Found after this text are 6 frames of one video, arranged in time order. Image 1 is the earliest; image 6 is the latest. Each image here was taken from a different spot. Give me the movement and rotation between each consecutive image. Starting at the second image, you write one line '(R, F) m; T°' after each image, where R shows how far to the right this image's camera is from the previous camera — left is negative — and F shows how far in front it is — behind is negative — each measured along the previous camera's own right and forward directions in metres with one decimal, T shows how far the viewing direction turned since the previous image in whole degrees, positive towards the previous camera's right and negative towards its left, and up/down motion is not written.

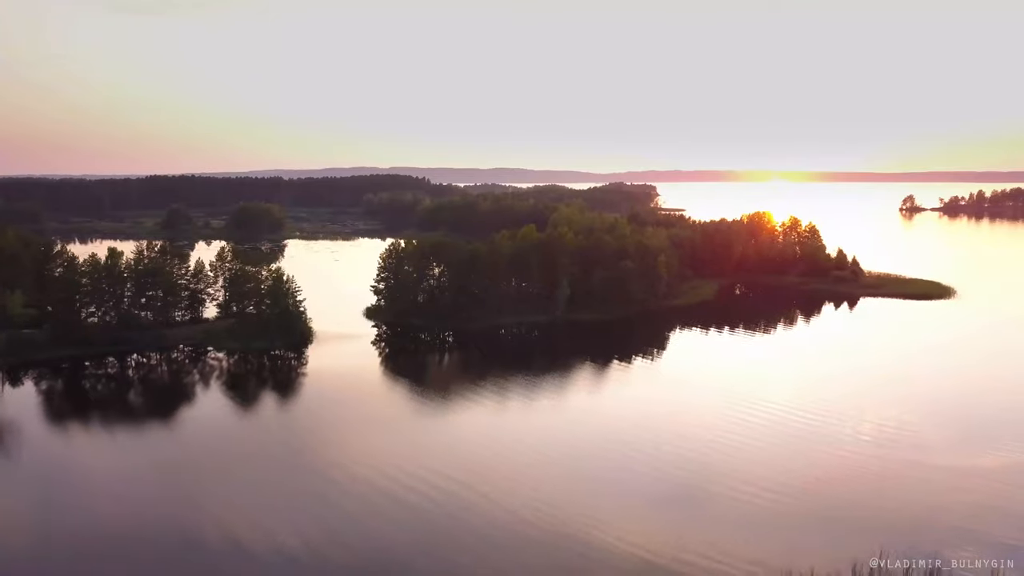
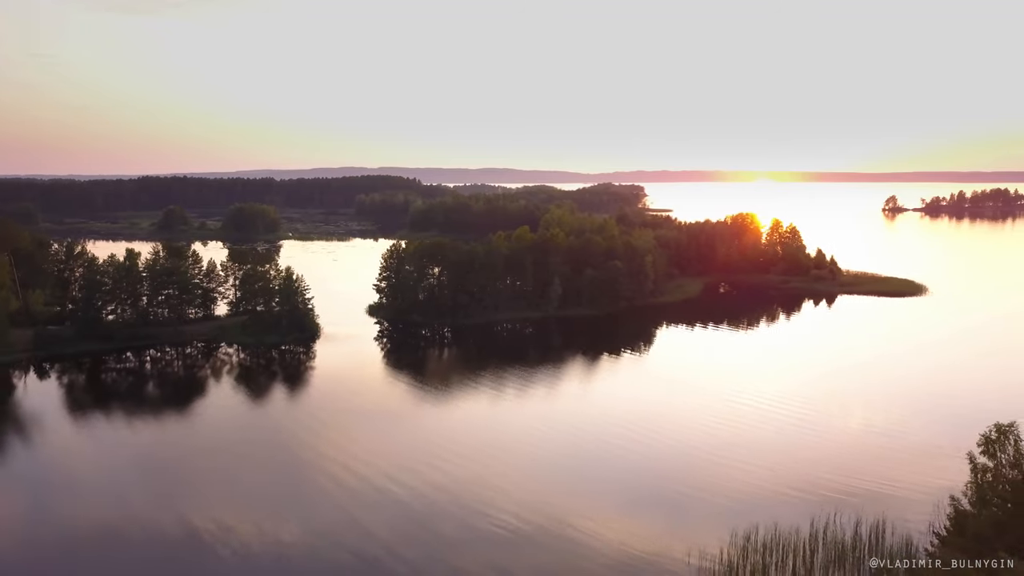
(-0.5, -2.9) m; +1°
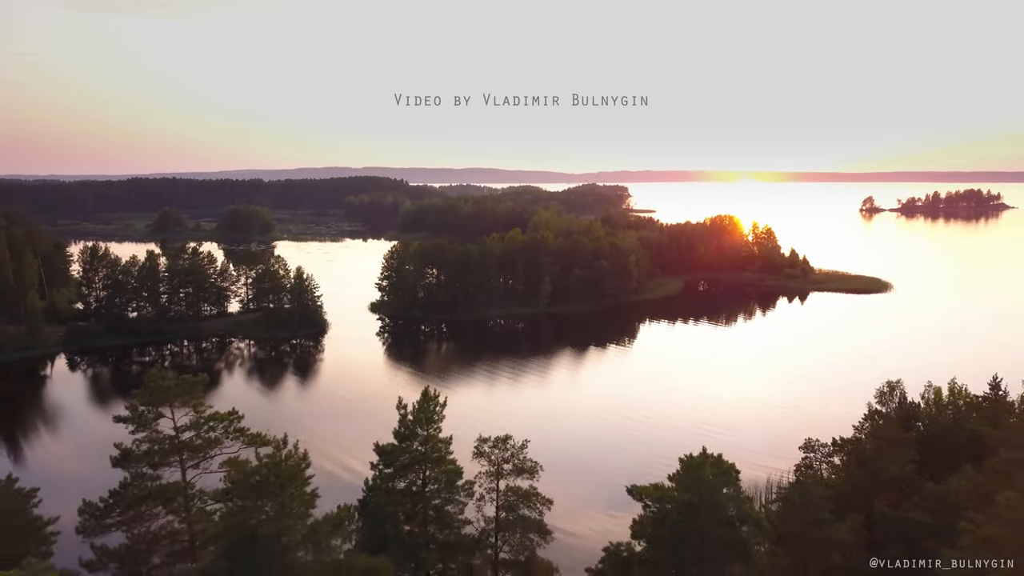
(-0.7, -3.9) m; +1°
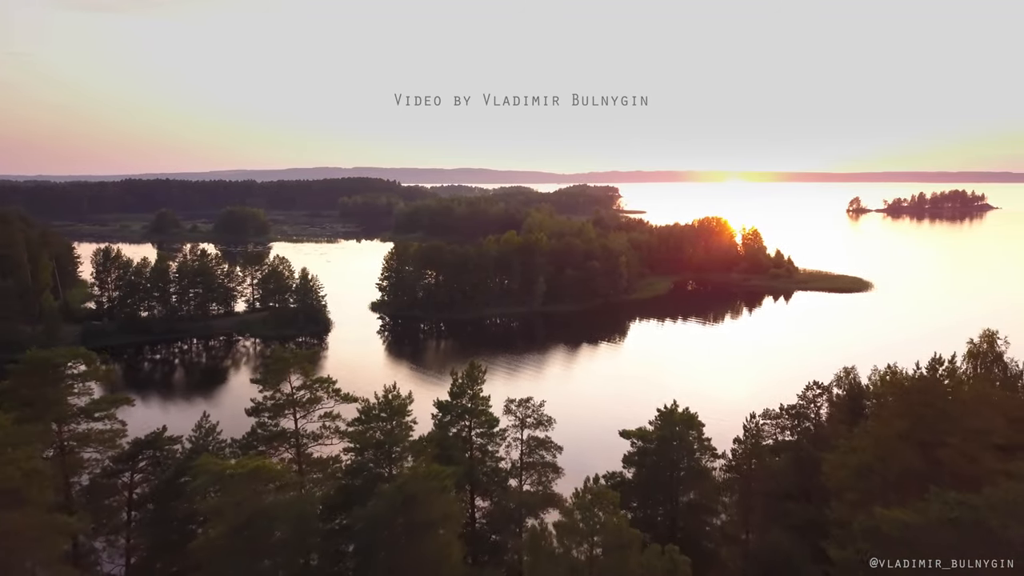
(-0.4, -2.3) m; +1°
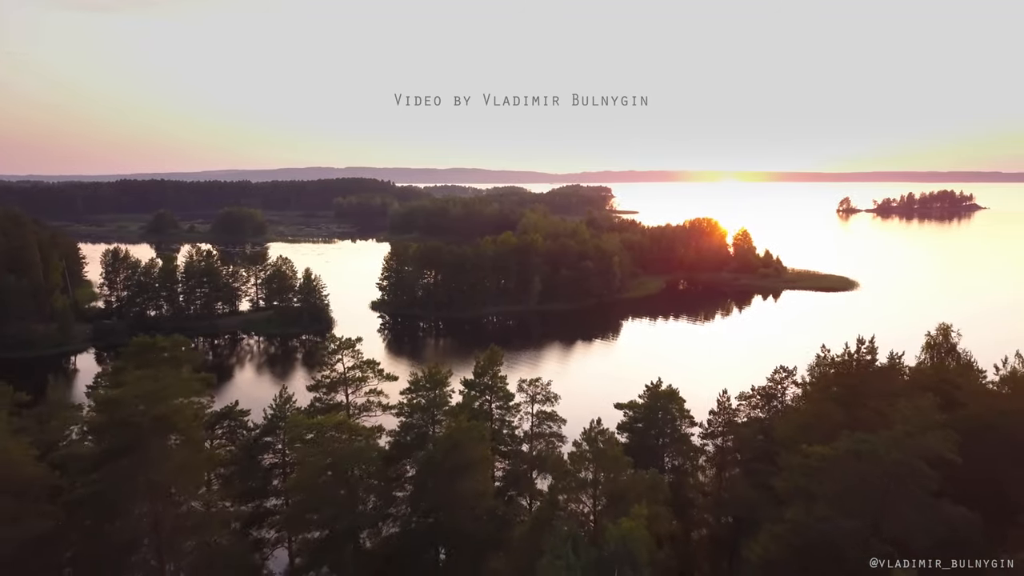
(-0.3, -1.8) m; +1°
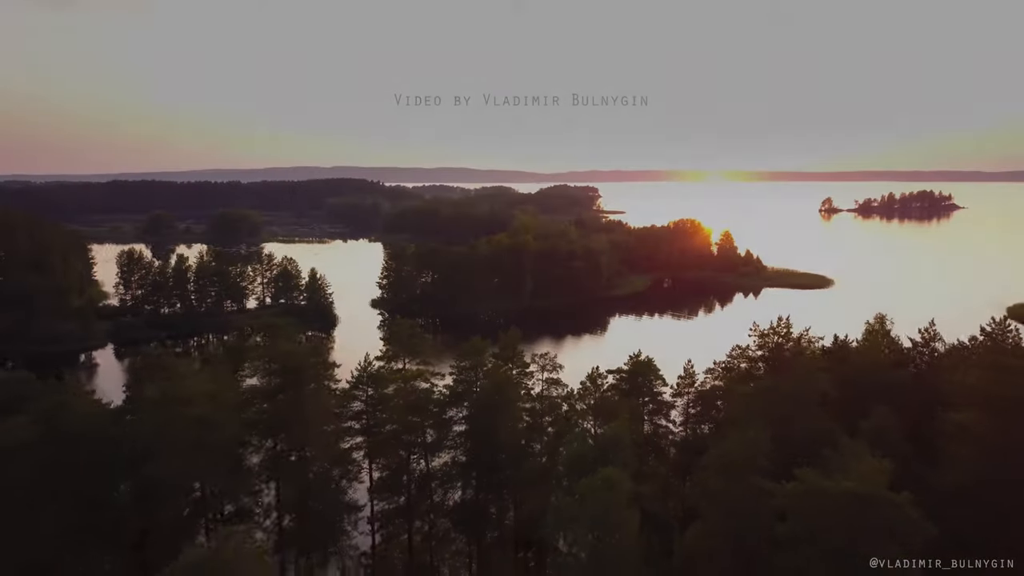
(-0.6, -3.3) m; +1°
